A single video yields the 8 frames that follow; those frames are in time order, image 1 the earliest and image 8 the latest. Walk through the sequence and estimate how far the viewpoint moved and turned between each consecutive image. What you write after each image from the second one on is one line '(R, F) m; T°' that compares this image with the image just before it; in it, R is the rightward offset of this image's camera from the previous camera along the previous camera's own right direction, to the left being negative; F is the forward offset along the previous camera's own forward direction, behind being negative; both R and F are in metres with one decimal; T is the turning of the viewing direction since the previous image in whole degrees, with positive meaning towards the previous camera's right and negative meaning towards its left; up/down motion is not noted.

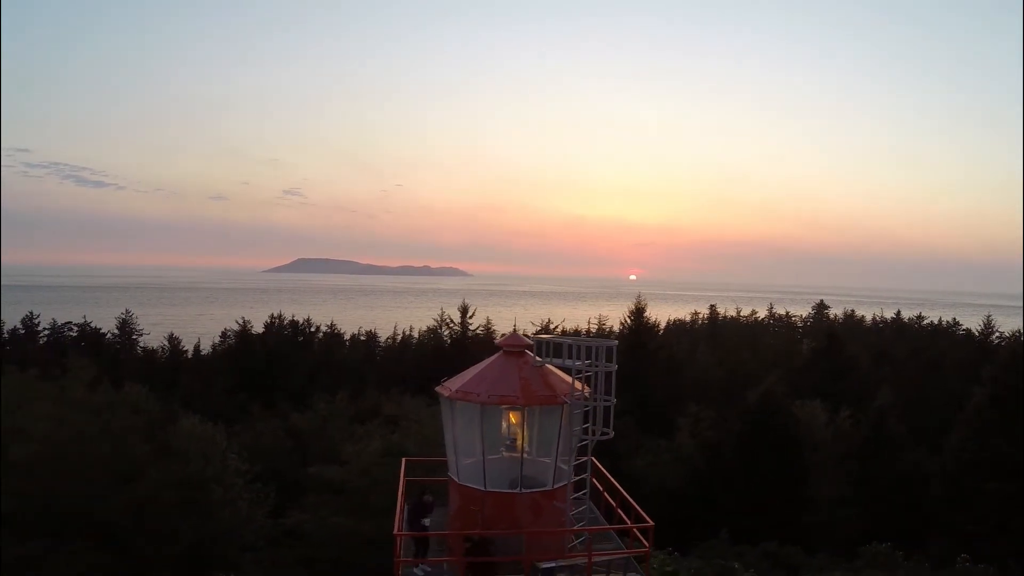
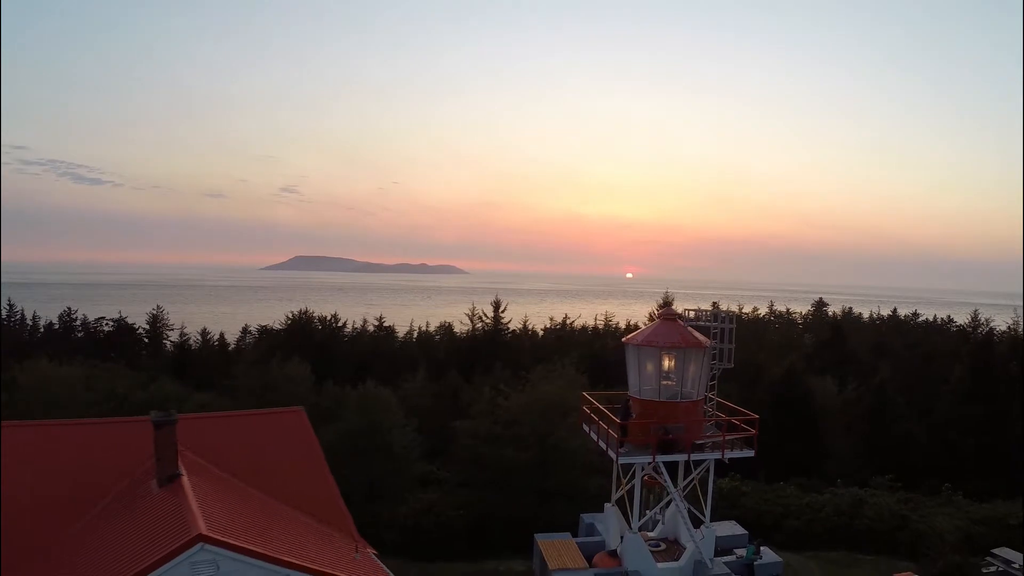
(-3.5, -5.3) m; 0°
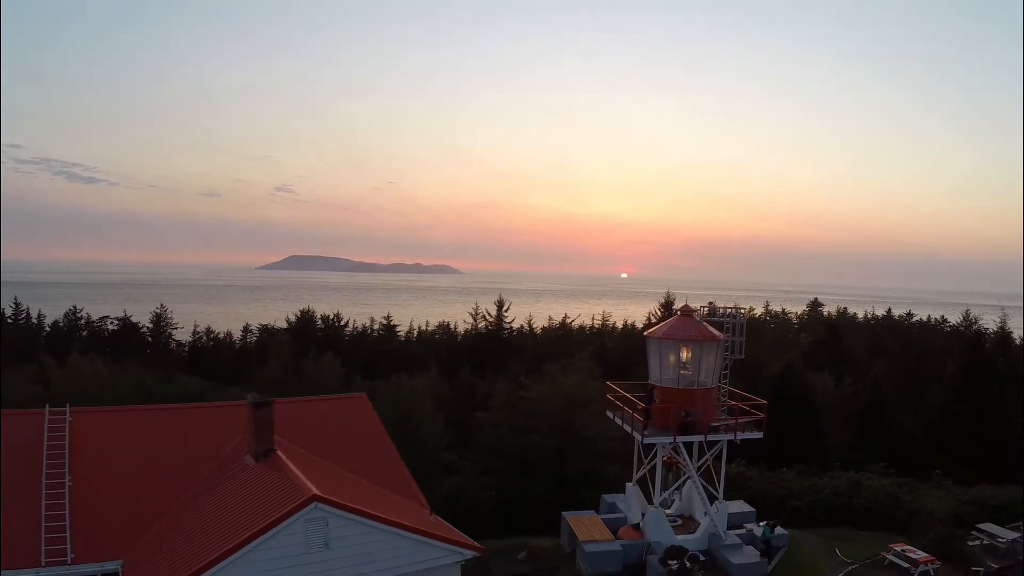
(-0.9, -1.4) m; 0°
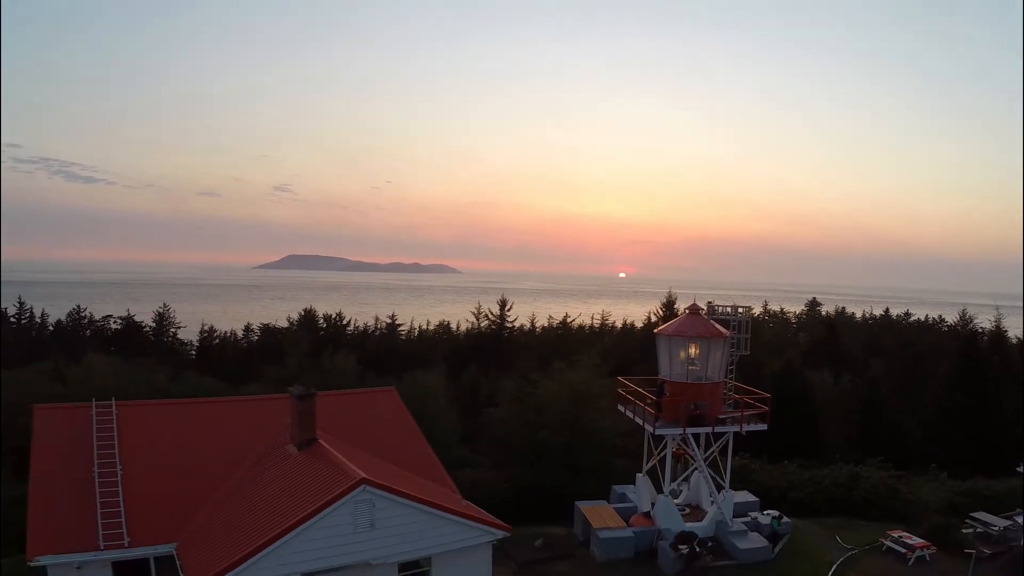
(-0.5, -0.8) m; 0°
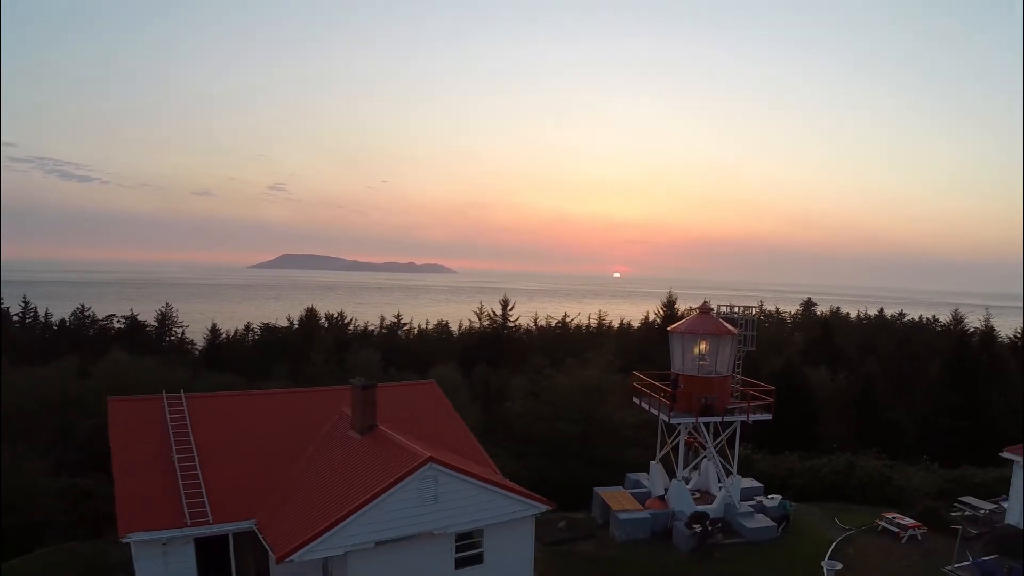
(-0.8, -1.3) m; 0°
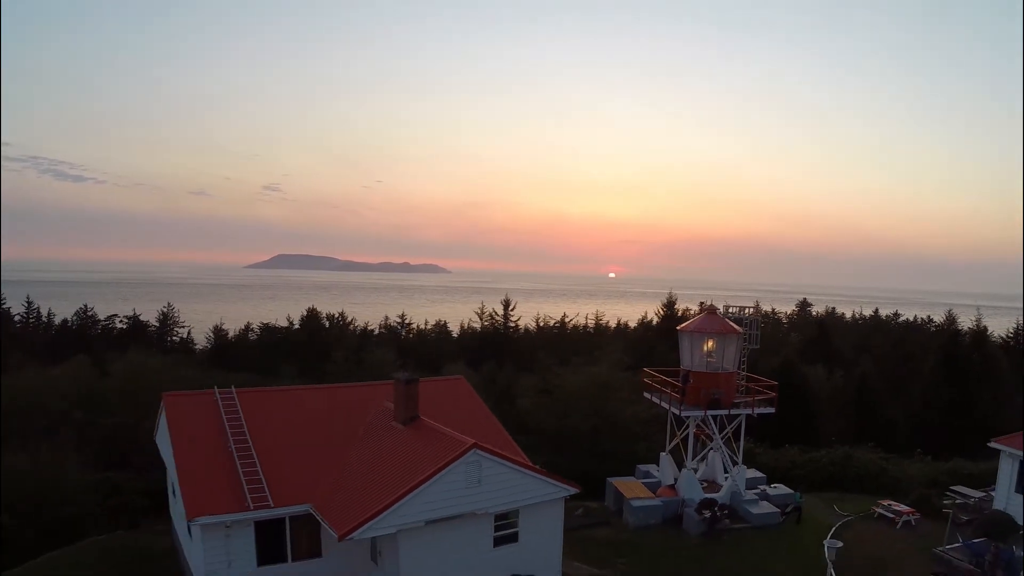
(-0.7, -1.1) m; 0°
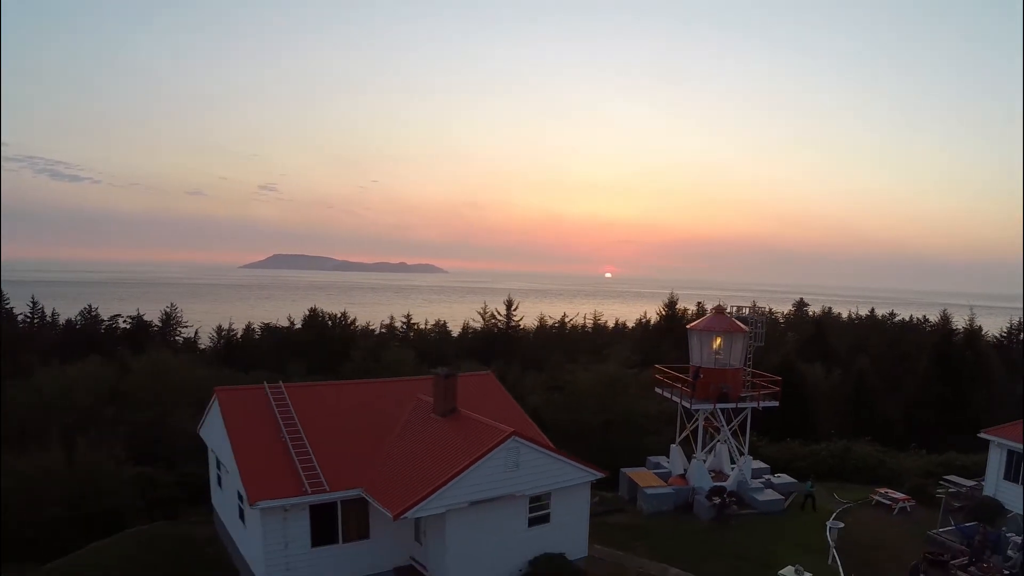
(-0.7, -1.1) m; 0°
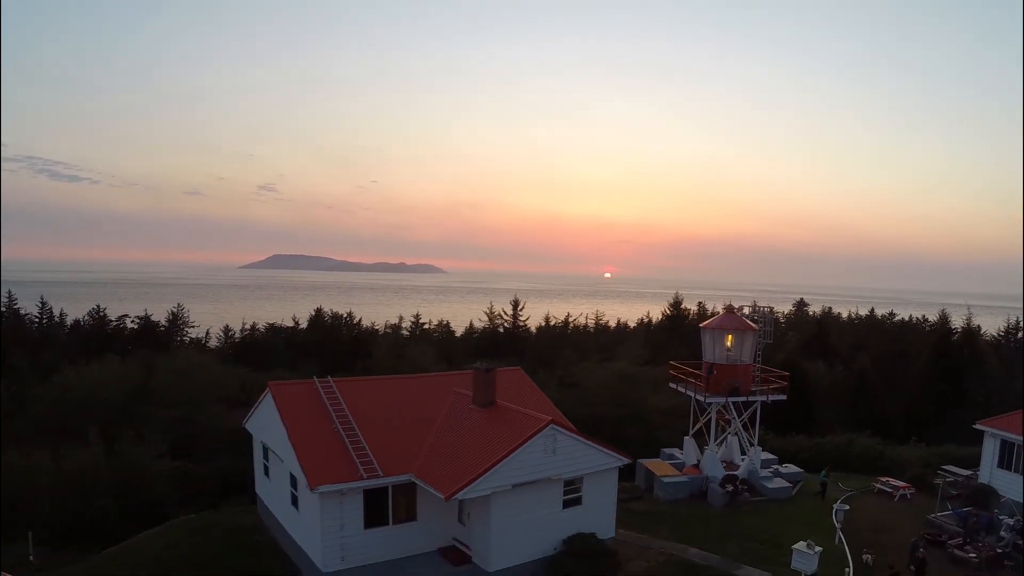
(-0.8, -1.2) m; 0°
